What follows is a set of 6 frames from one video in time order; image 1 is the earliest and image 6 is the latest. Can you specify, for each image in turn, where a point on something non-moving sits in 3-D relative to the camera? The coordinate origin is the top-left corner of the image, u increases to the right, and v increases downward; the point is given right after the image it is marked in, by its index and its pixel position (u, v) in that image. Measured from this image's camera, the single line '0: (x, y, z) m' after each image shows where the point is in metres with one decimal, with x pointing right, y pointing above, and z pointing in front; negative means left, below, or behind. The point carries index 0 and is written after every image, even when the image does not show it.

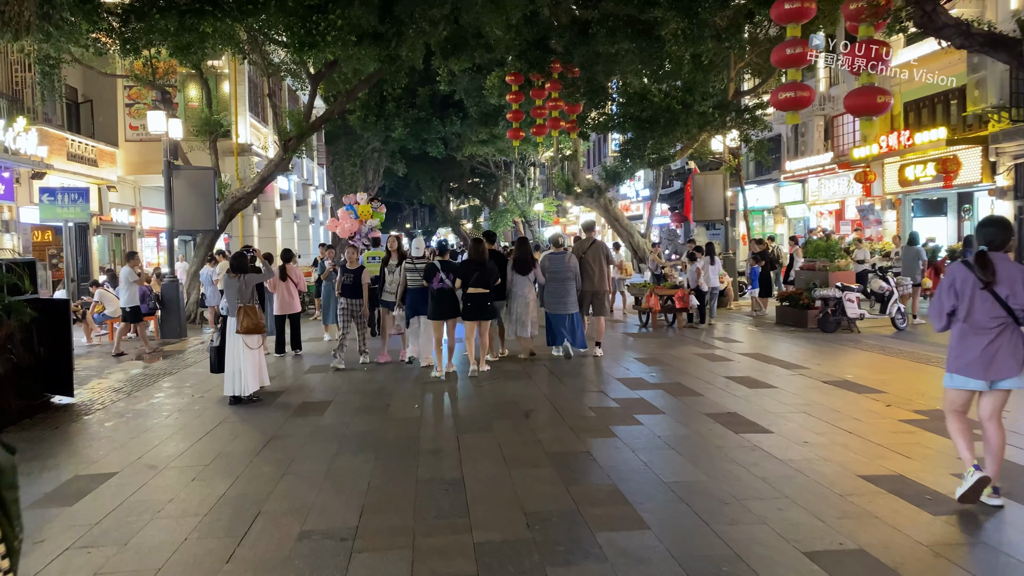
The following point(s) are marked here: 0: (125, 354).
0: (-6.2, -1.0, +11.6) m
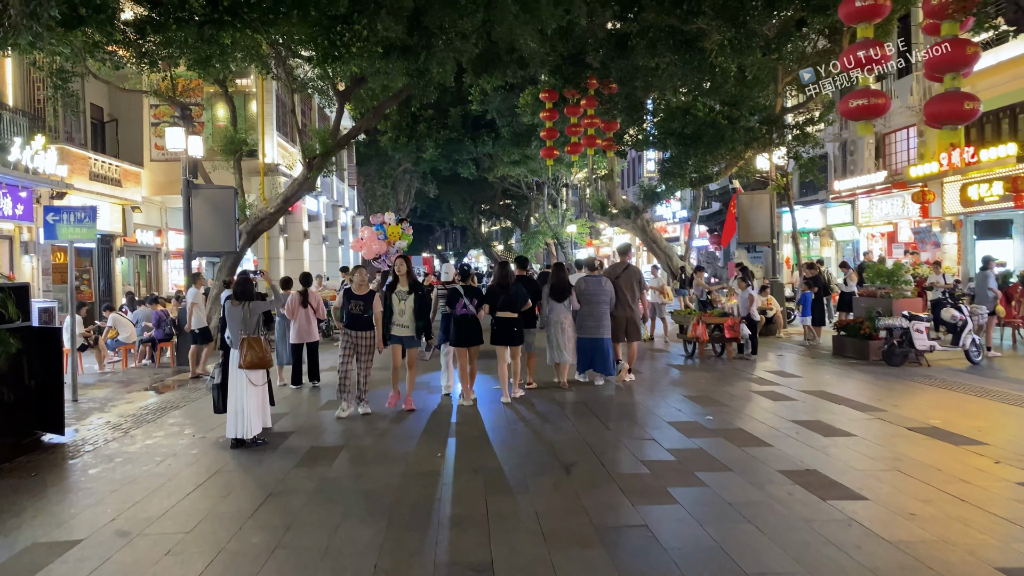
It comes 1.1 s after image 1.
0: (-5.7, -1.4, +11.0) m
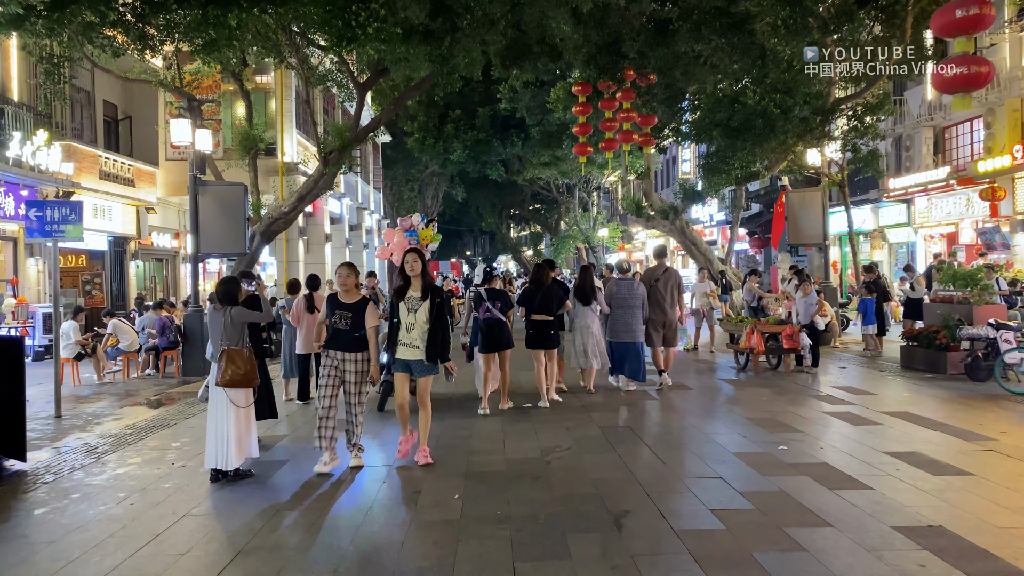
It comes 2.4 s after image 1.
0: (-5.3, -1.5, +10.2) m
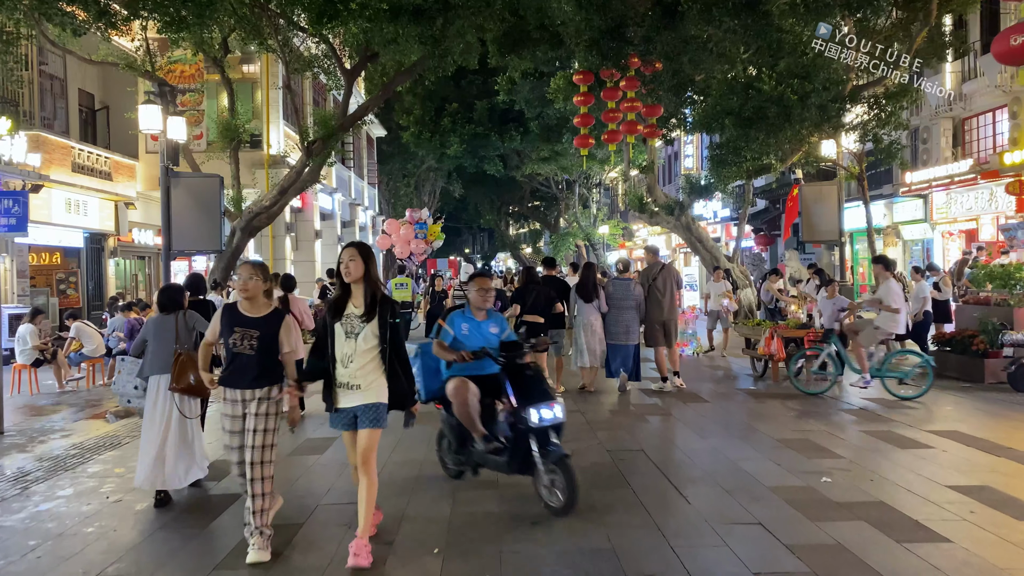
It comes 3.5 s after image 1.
0: (-5.3, -1.5, +9.3) m
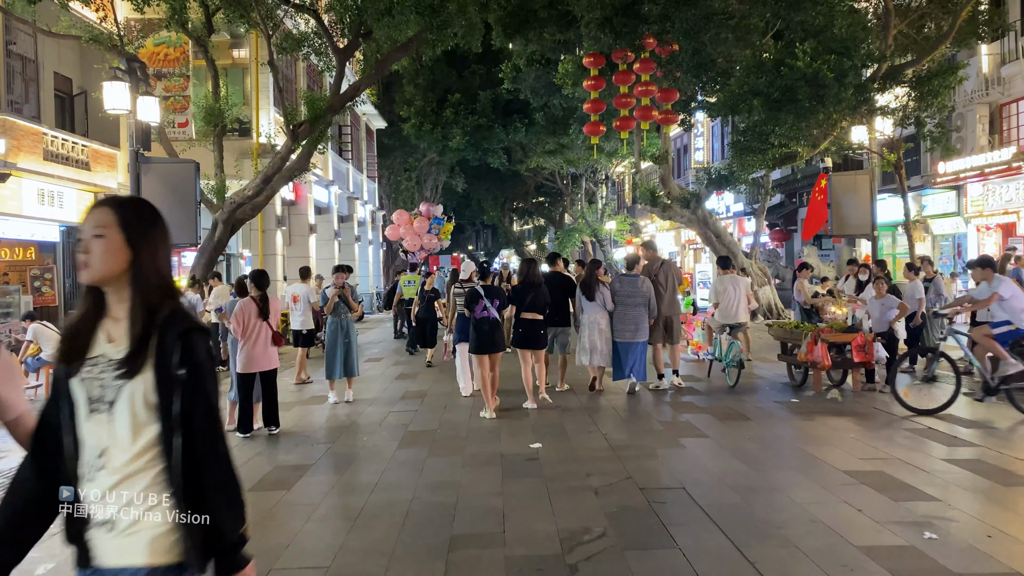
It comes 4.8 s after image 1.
0: (-5.2, -1.5, +8.3) m
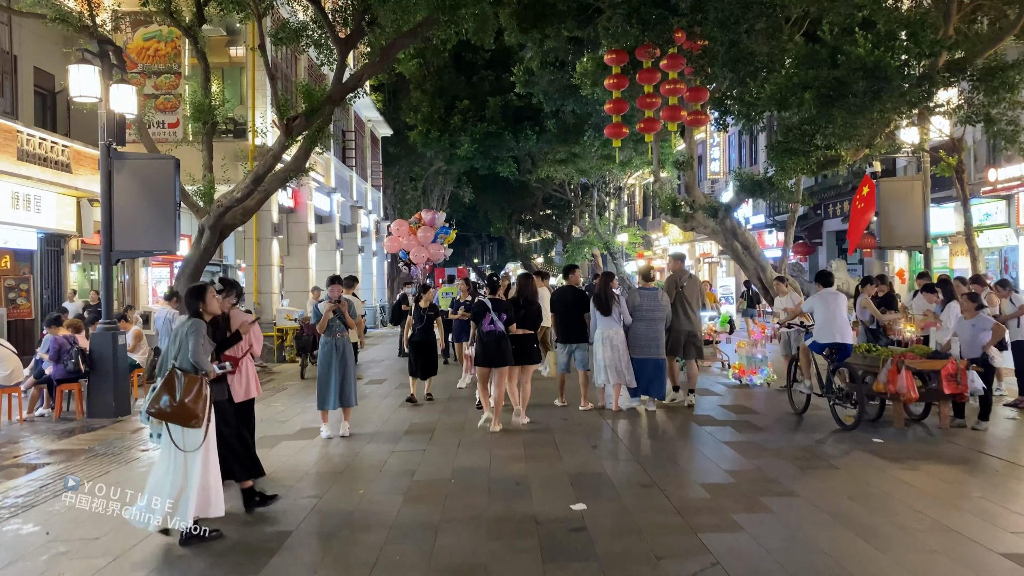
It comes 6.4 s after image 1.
0: (-5.0, -1.6, +7.1) m
